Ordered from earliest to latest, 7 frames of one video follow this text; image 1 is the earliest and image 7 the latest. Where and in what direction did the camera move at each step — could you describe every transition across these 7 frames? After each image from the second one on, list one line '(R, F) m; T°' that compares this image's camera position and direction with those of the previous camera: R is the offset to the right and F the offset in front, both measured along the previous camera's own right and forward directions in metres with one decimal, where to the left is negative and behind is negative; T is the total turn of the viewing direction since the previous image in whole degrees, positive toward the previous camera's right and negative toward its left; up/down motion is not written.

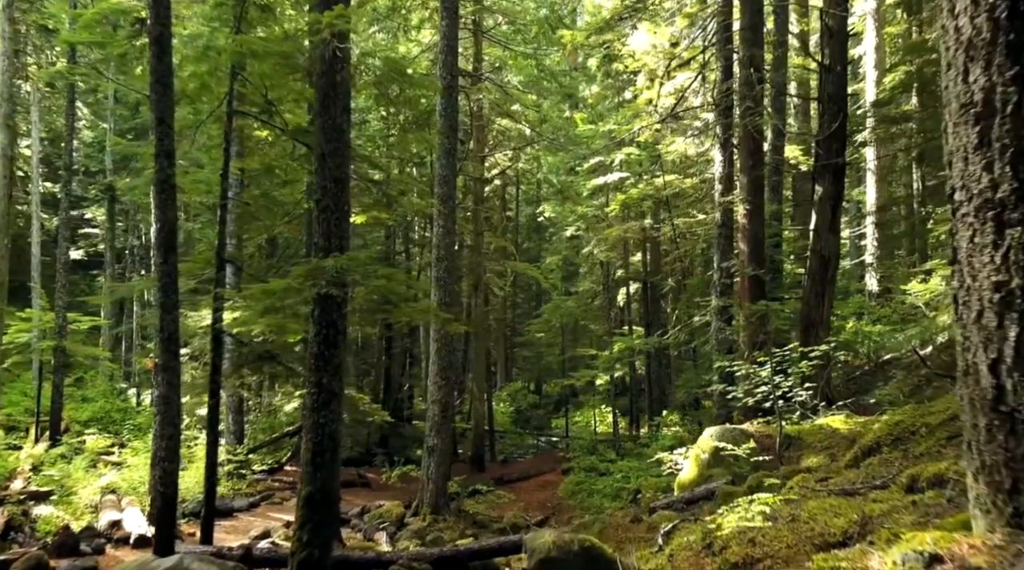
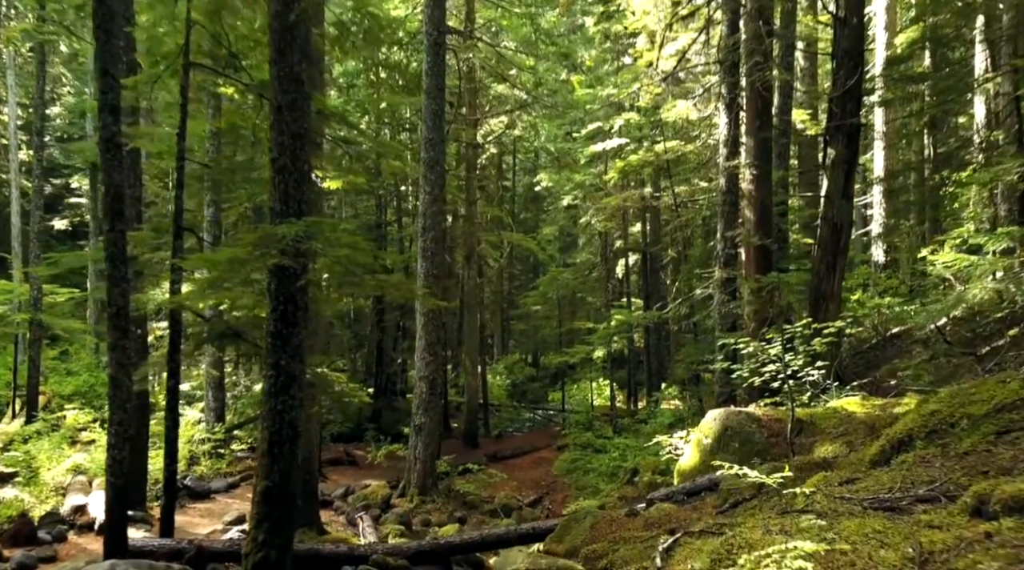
(+0.2, +0.9) m; 0°
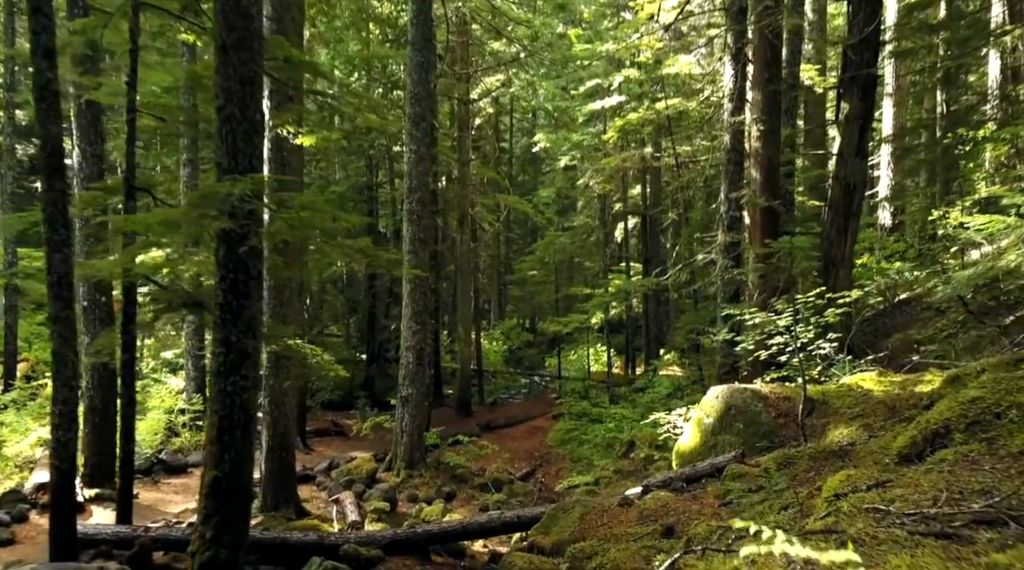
(+0.2, +0.9) m; 0°
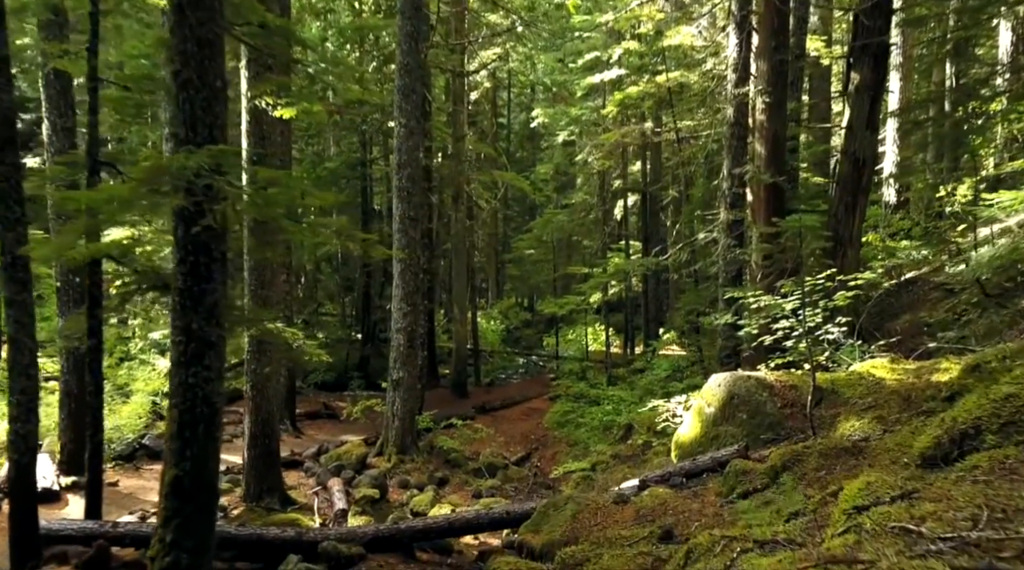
(+0.1, +0.5) m; 0°
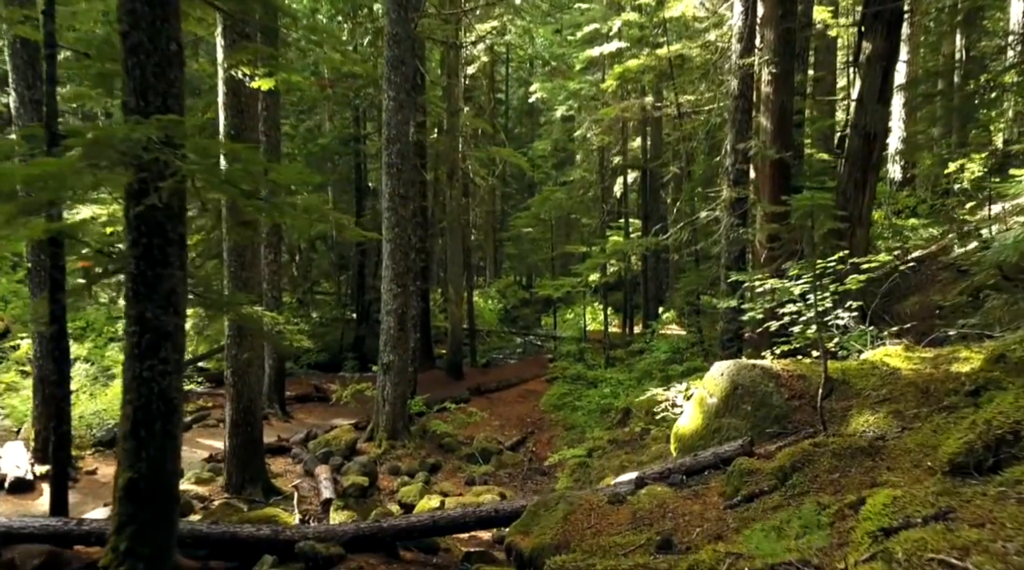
(+0.1, +0.5) m; 0°
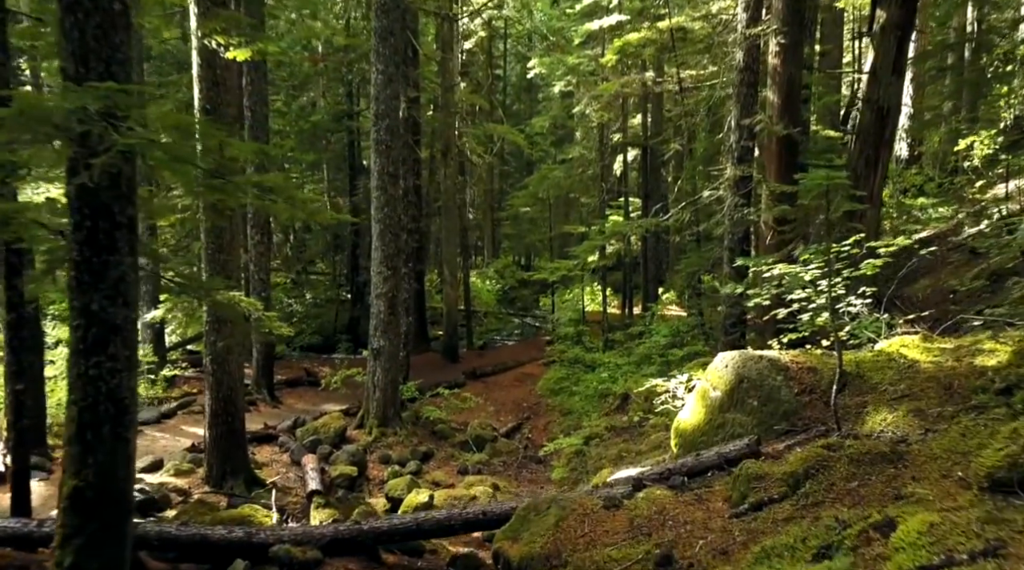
(+0.1, +0.5) m; 0°
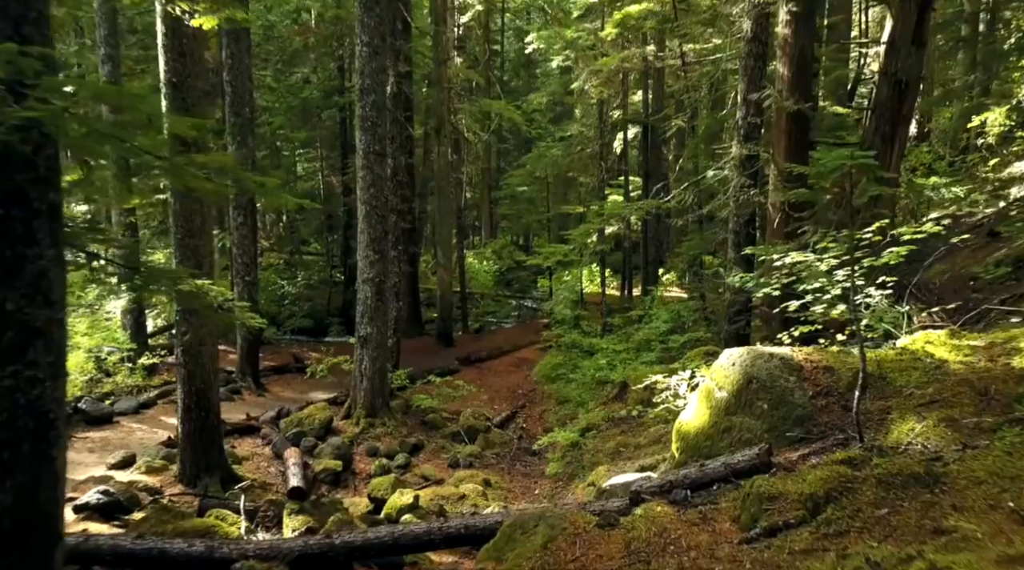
(+0.1, +0.7) m; 0°
